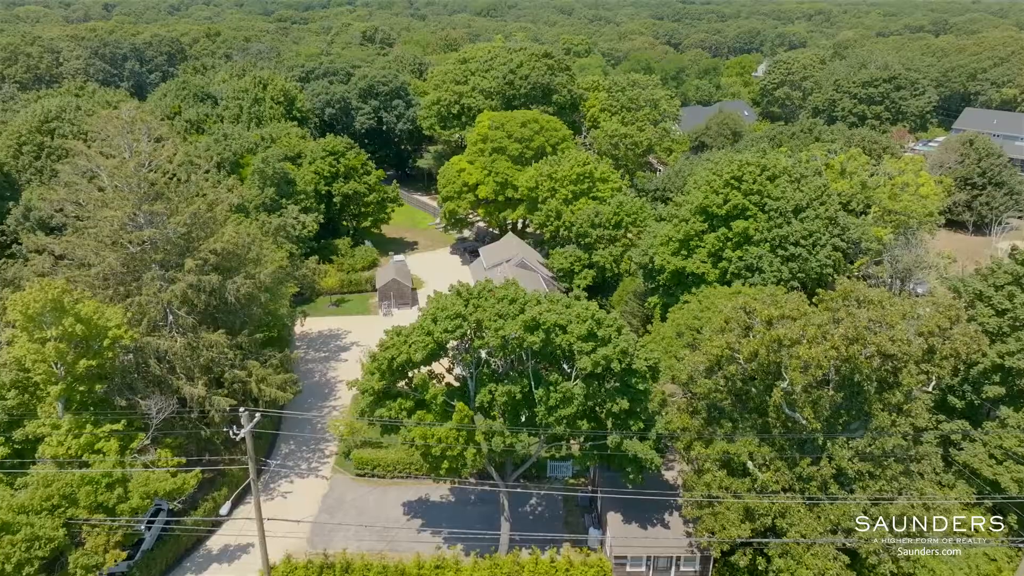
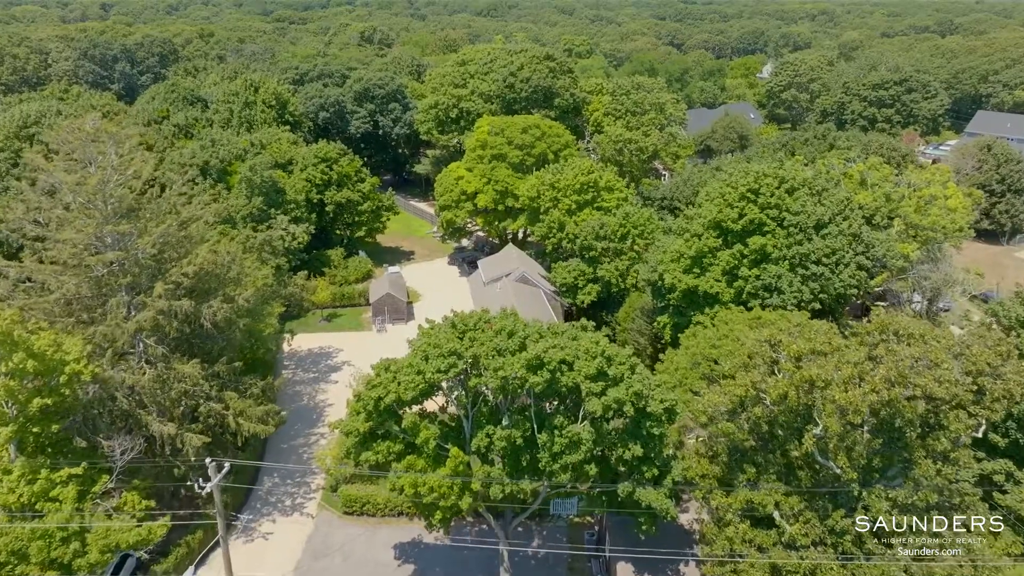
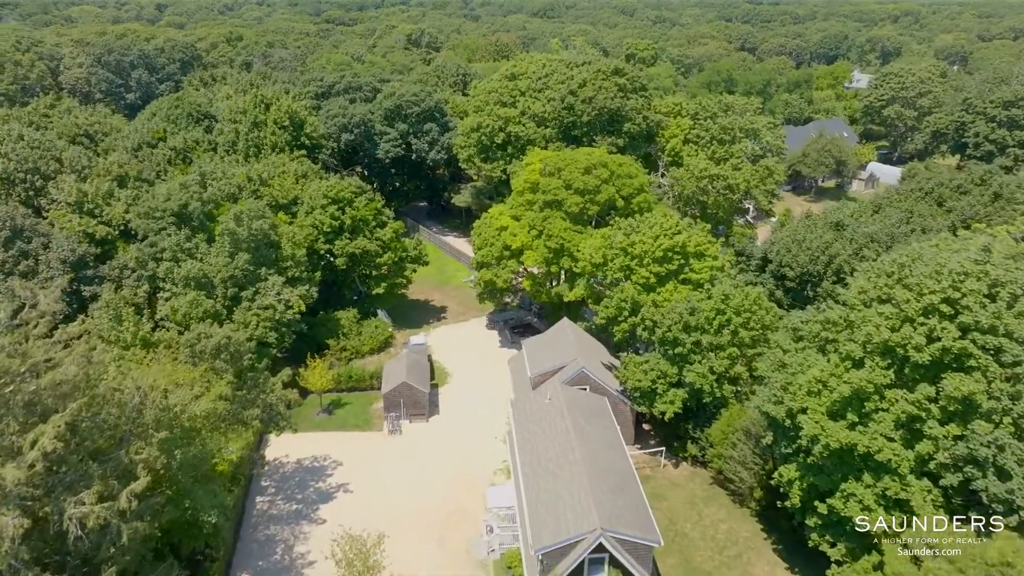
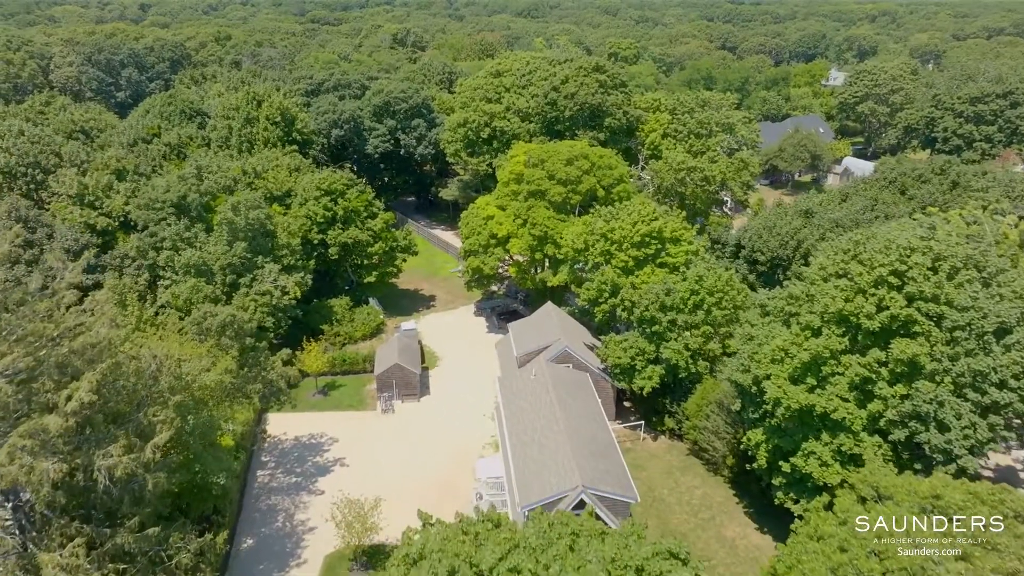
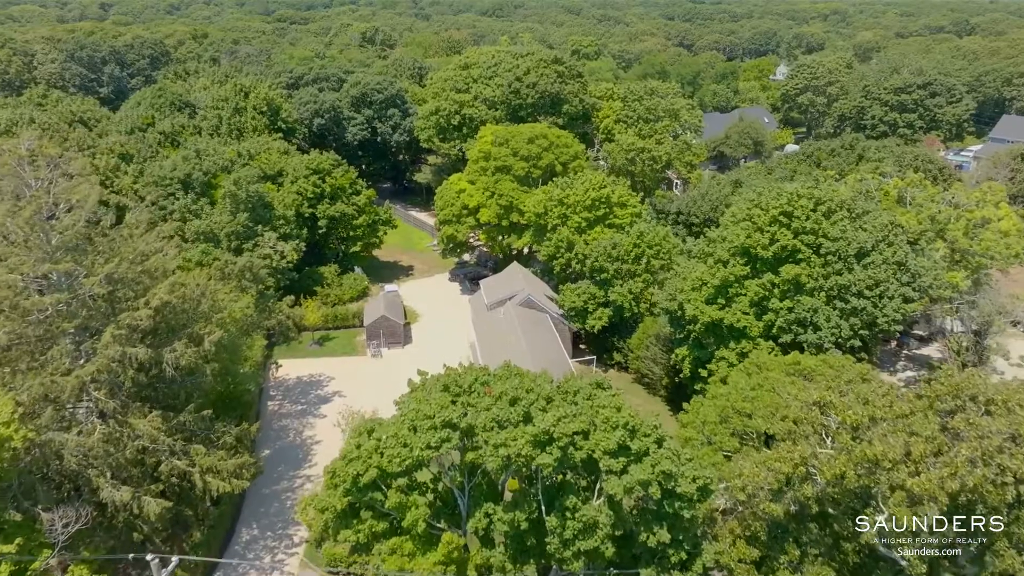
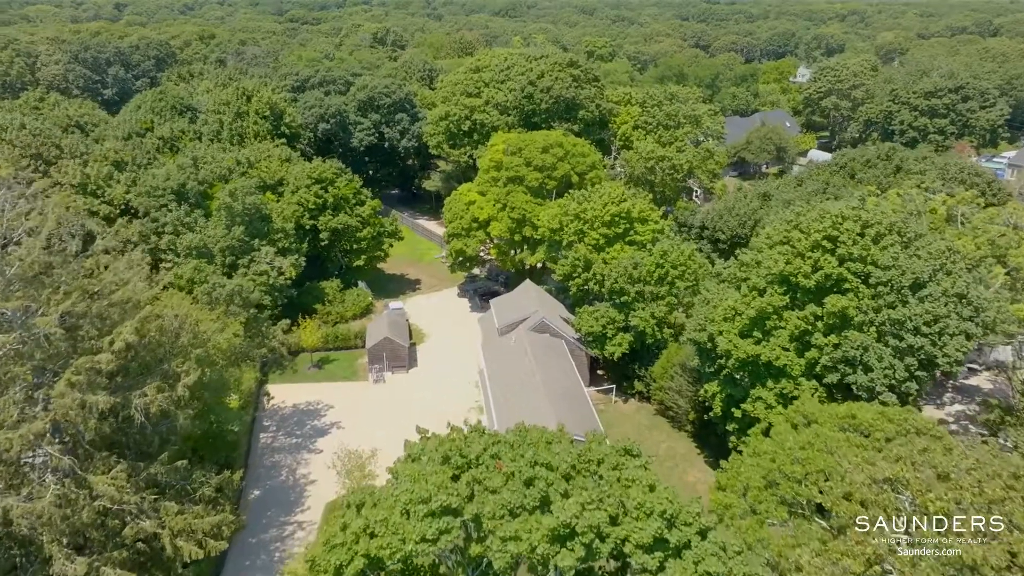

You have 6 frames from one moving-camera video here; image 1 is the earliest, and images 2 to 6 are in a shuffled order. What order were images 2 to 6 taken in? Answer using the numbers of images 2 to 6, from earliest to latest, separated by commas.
2, 5, 6, 4, 3
